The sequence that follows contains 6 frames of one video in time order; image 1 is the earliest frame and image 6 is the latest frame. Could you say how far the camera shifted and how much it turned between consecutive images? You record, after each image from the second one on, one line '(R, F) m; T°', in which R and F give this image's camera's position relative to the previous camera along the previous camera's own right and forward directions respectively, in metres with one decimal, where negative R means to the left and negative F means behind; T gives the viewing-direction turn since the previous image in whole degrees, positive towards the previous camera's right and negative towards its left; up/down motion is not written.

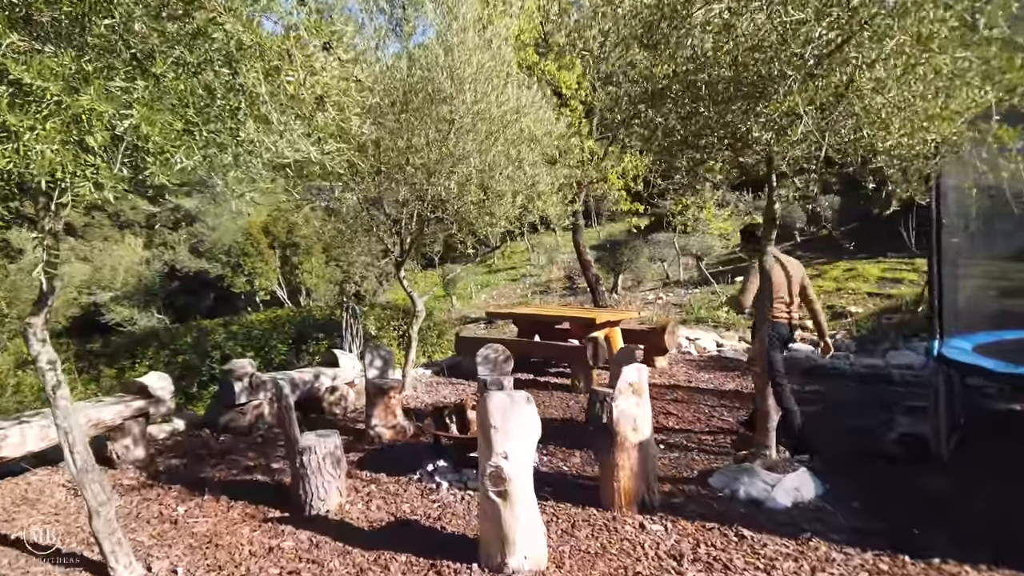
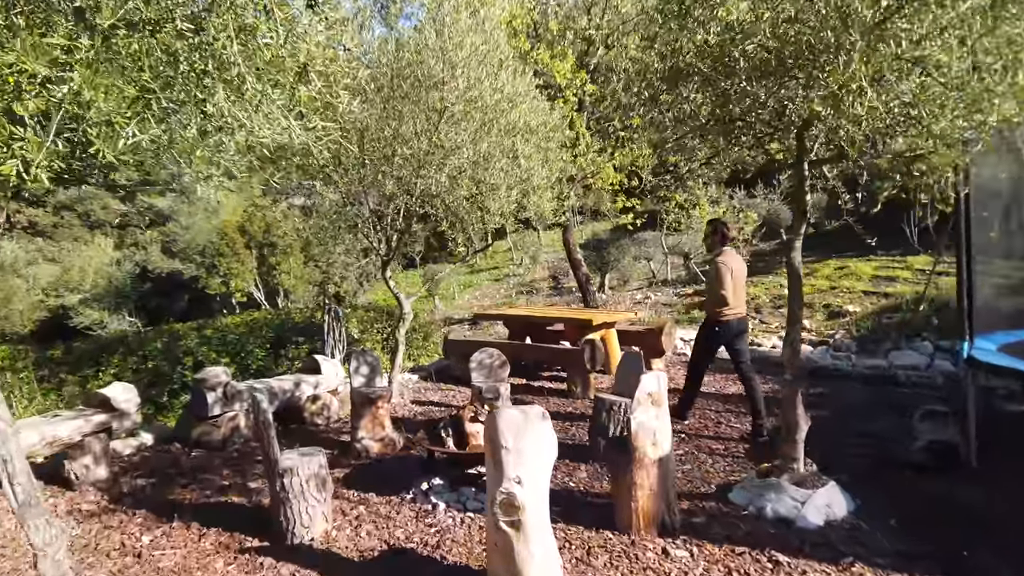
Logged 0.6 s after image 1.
(-0.1, +0.4) m; +2°
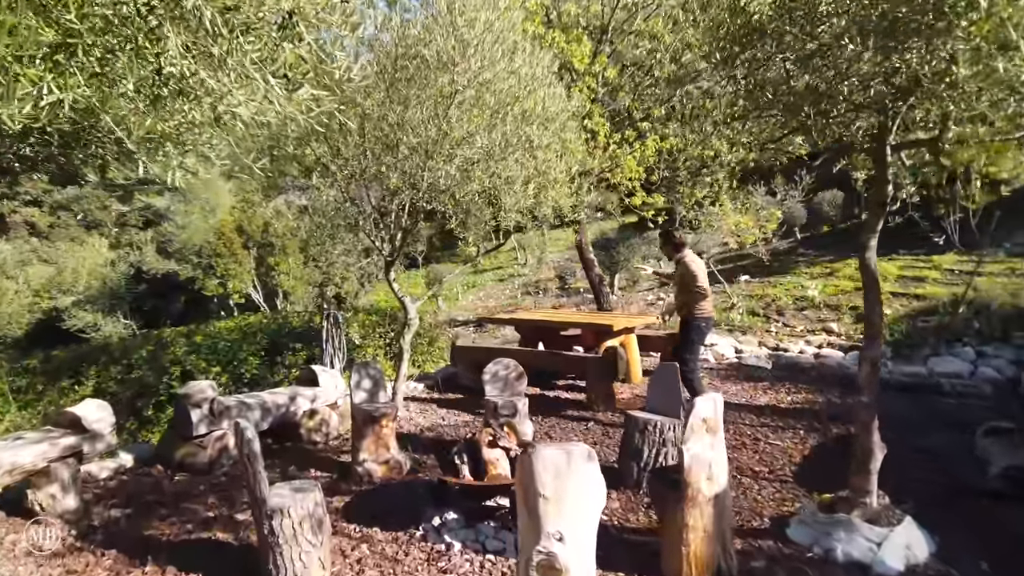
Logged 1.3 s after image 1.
(-0.1, +0.5) m; 0°
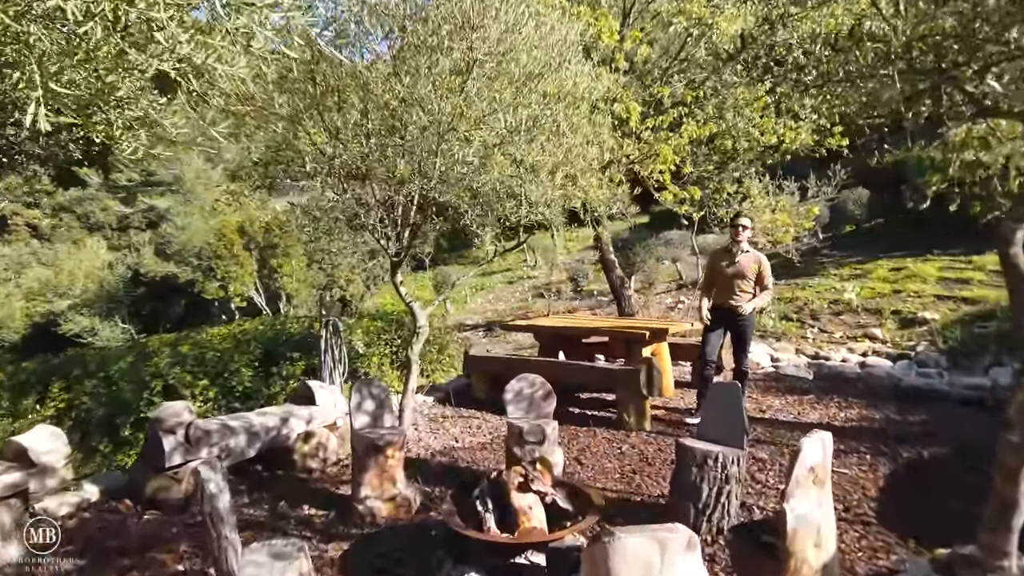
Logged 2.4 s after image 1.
(-0.1, +0.7) m; -1°
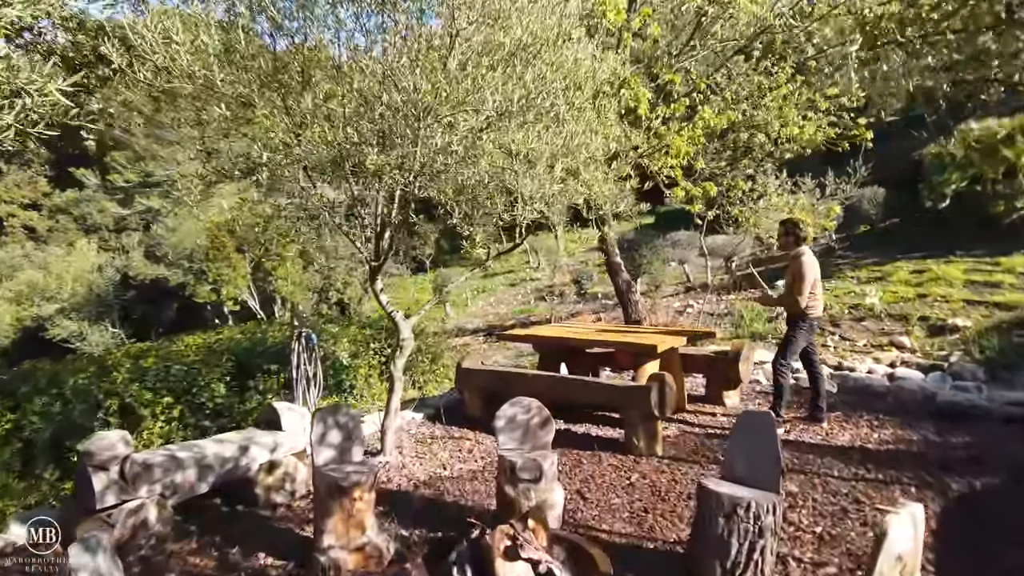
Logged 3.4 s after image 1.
(+0.1, +0.6) m; 0°
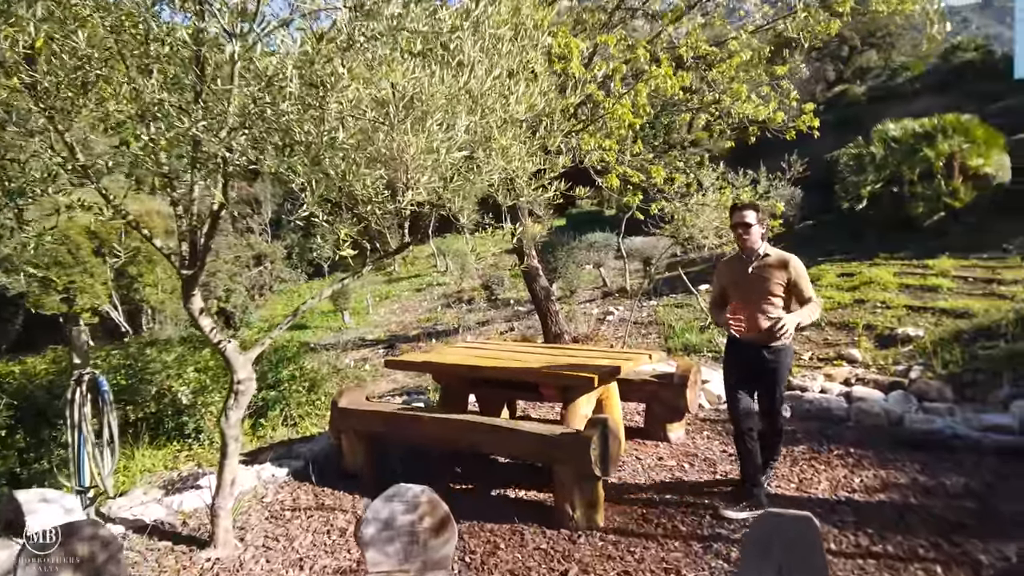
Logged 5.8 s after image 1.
(+0.1, +1.3) m; +7°
